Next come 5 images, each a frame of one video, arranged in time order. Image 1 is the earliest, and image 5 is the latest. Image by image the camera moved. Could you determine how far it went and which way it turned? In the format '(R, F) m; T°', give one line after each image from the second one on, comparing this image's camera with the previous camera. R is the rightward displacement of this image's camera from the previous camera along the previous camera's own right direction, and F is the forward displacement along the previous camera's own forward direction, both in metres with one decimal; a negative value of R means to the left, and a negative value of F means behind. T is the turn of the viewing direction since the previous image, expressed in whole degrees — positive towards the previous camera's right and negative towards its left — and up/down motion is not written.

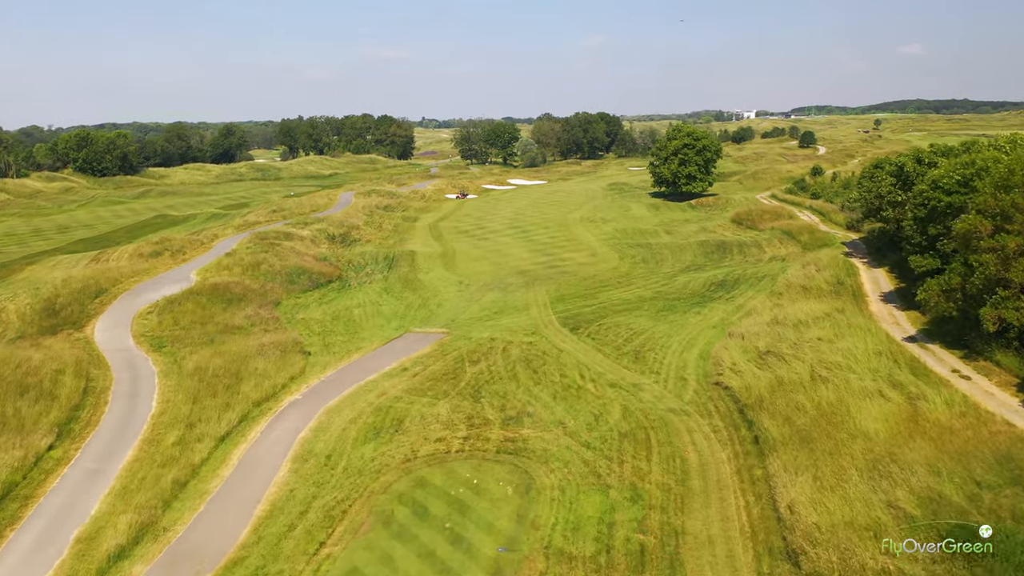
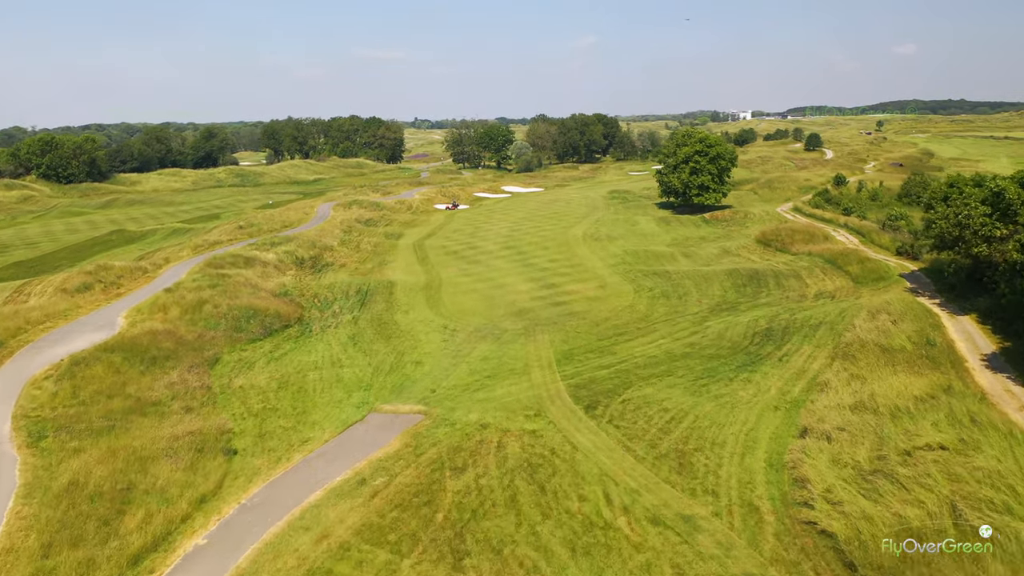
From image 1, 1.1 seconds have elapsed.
(-0.1, +6.8) m; 0°
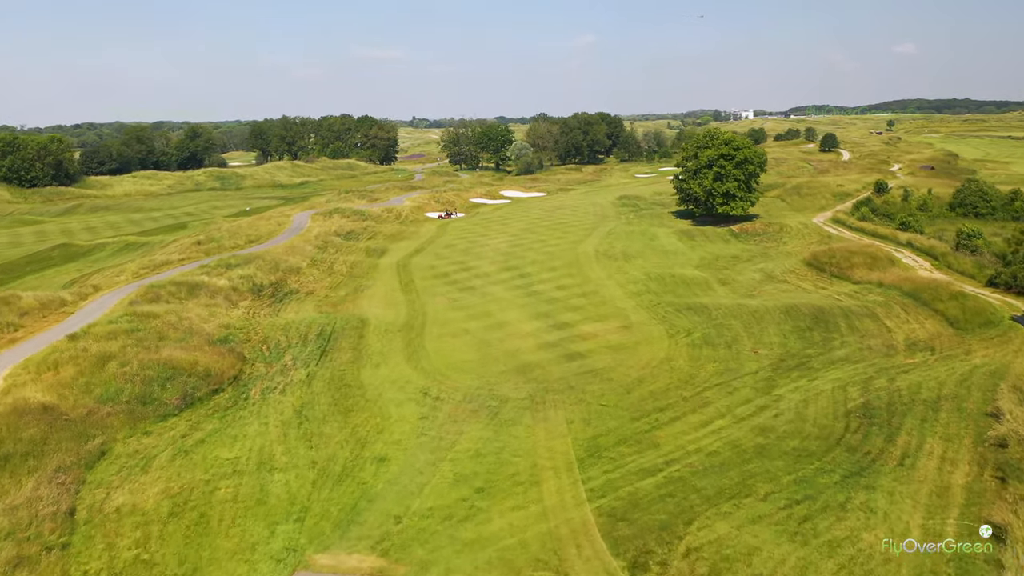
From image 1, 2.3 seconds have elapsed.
(-0.1, +7.9) m; 0°
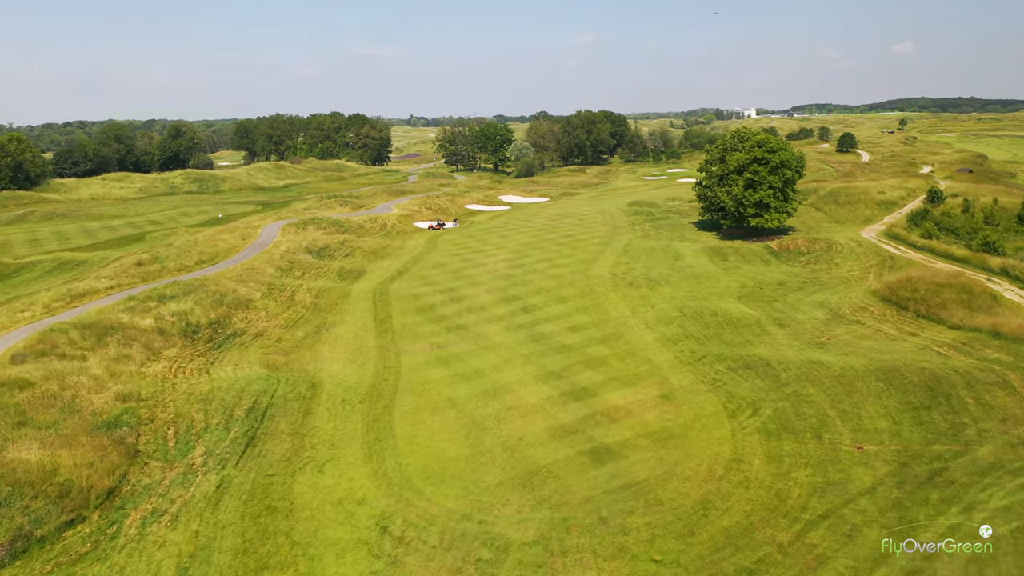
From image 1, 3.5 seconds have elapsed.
(-0.1, +8.1) m; 0°
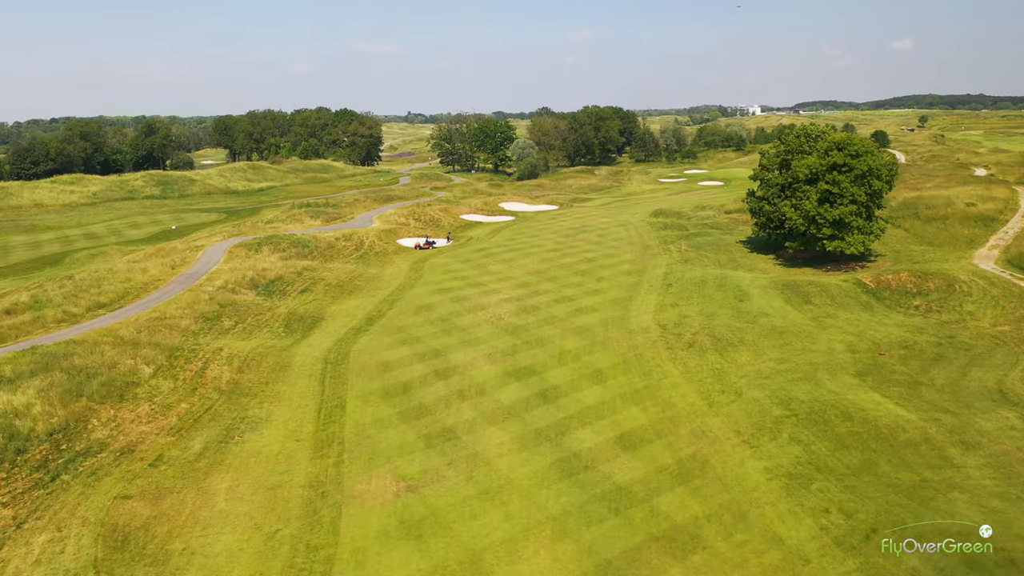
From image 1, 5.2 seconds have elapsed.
(-0.4, +11.7) m; 0°
